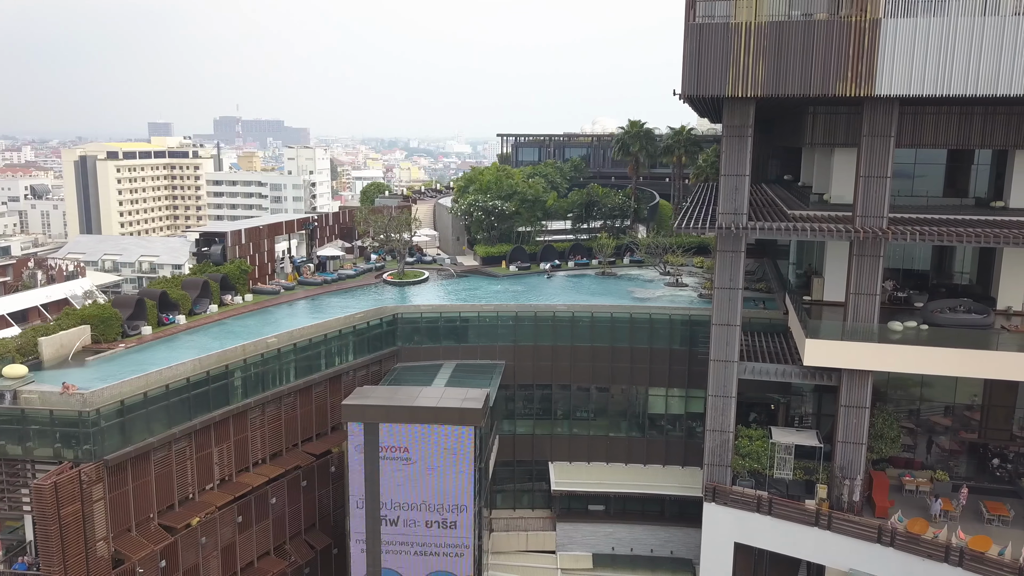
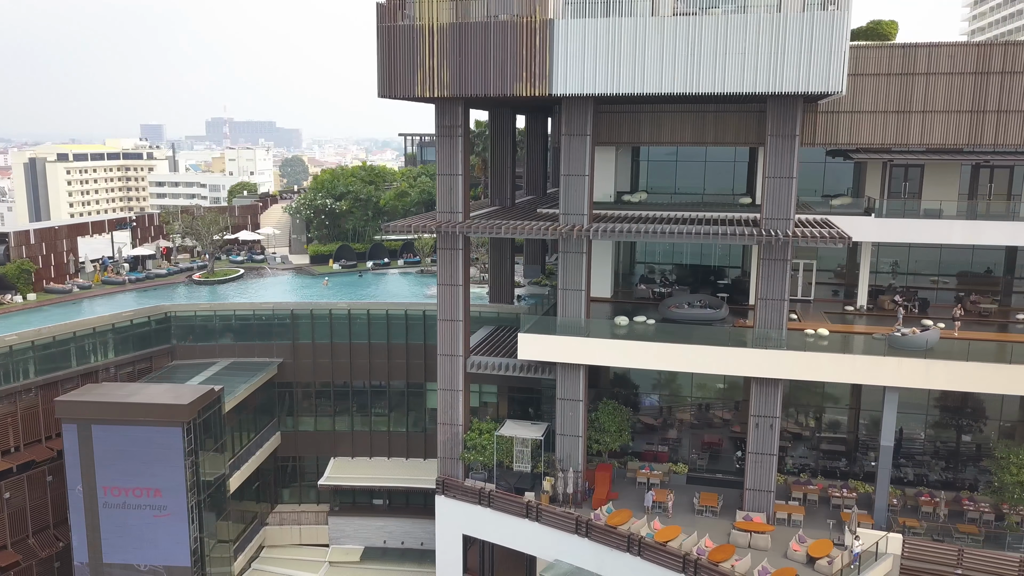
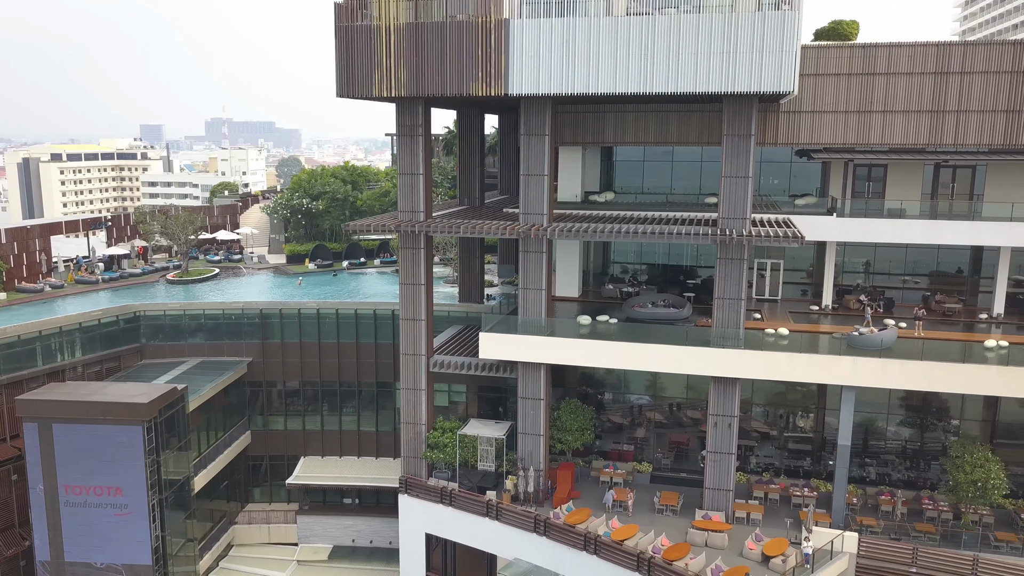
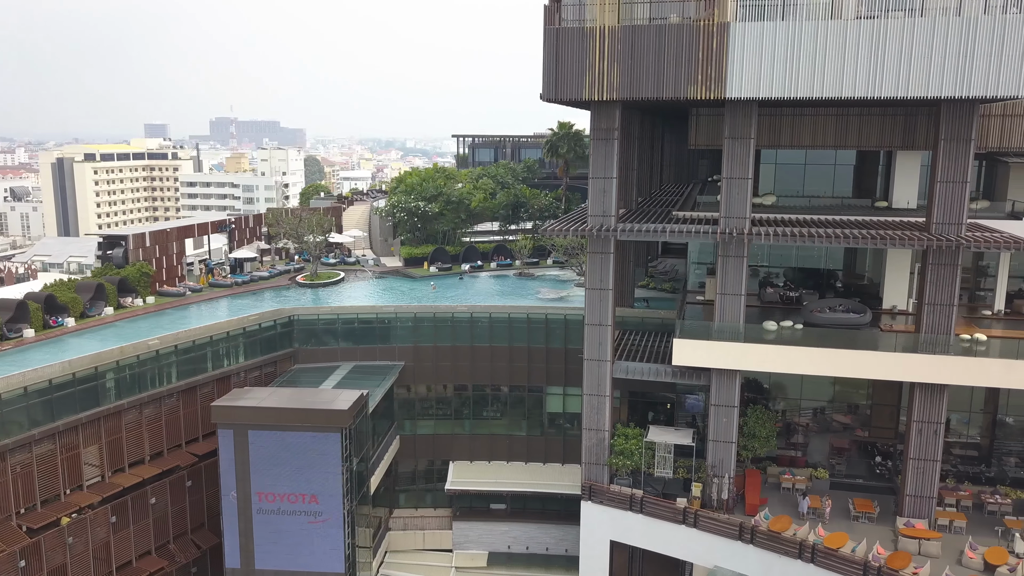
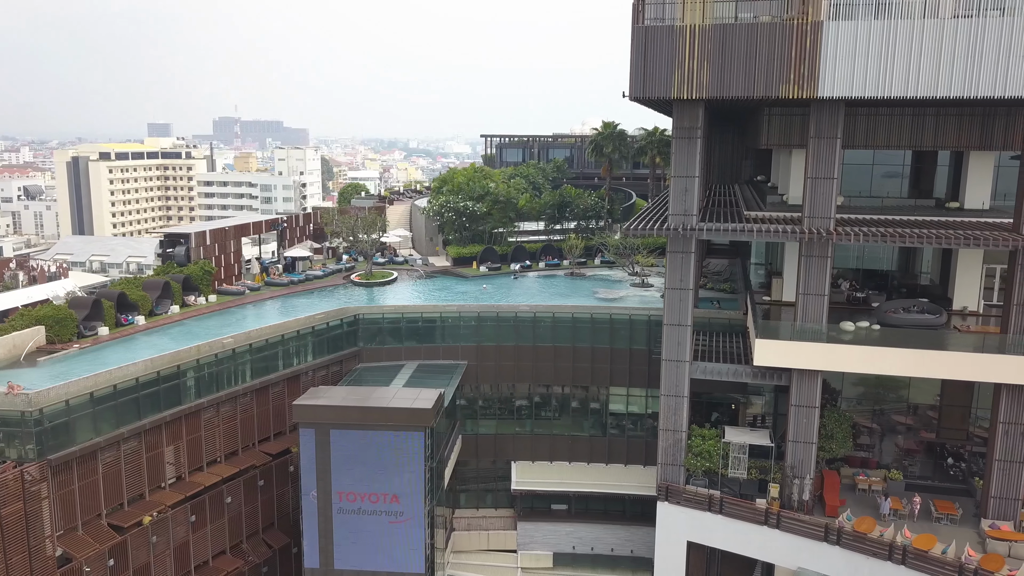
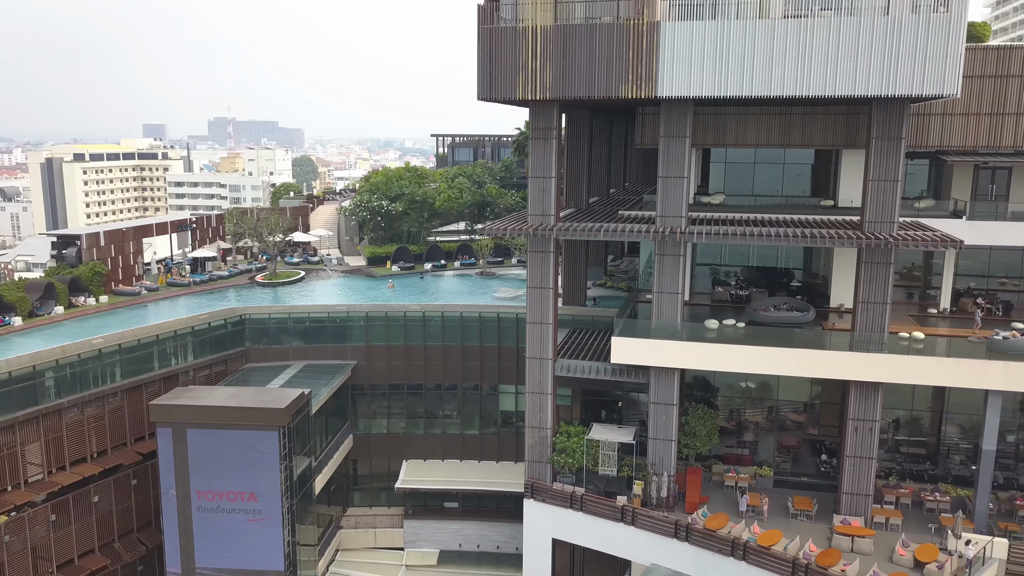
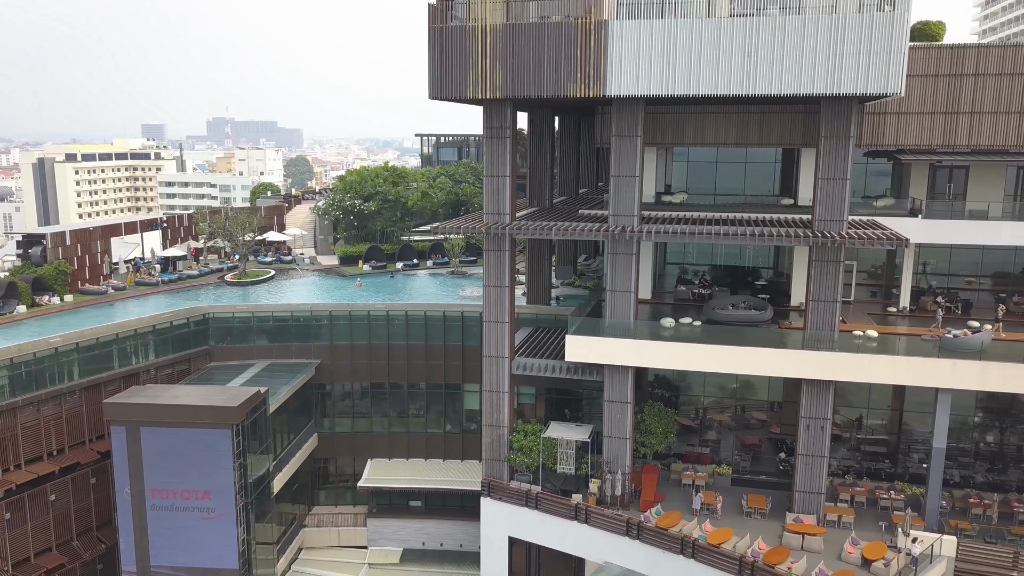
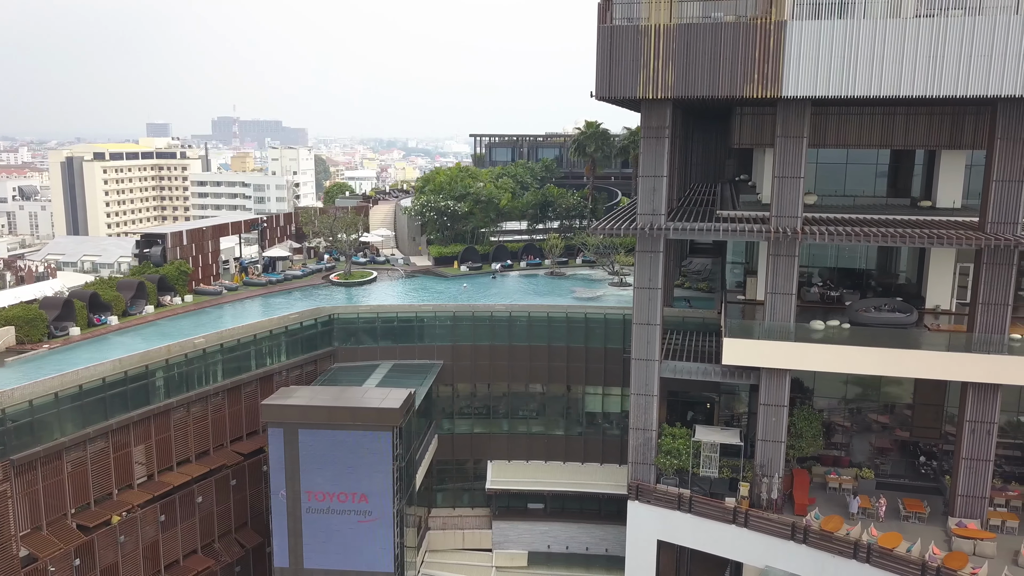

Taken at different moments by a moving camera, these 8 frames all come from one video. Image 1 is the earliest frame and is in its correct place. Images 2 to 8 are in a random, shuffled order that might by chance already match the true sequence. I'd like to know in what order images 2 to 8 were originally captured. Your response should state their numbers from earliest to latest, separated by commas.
5, 8, 4, 6, 7, 2, 3
